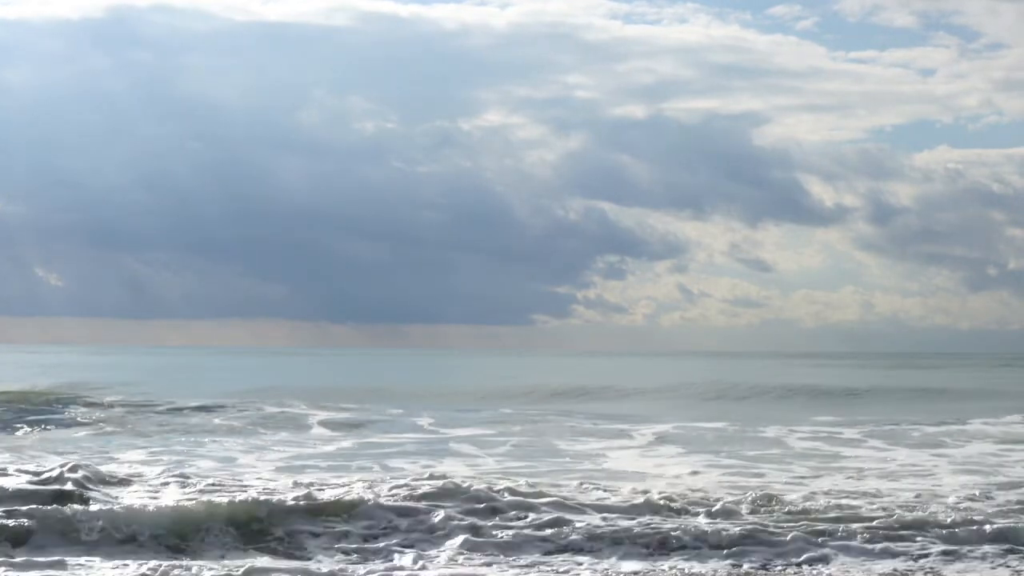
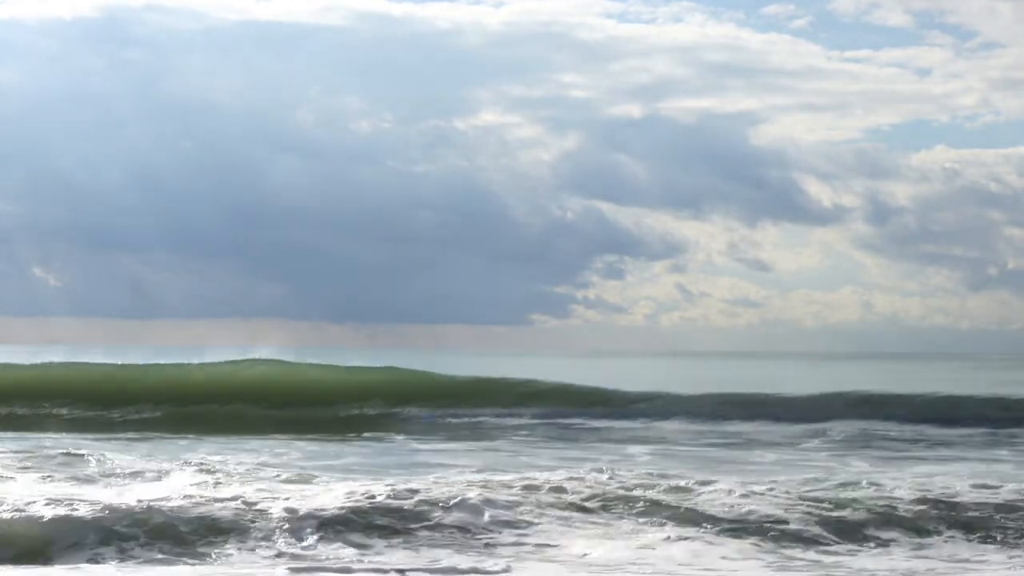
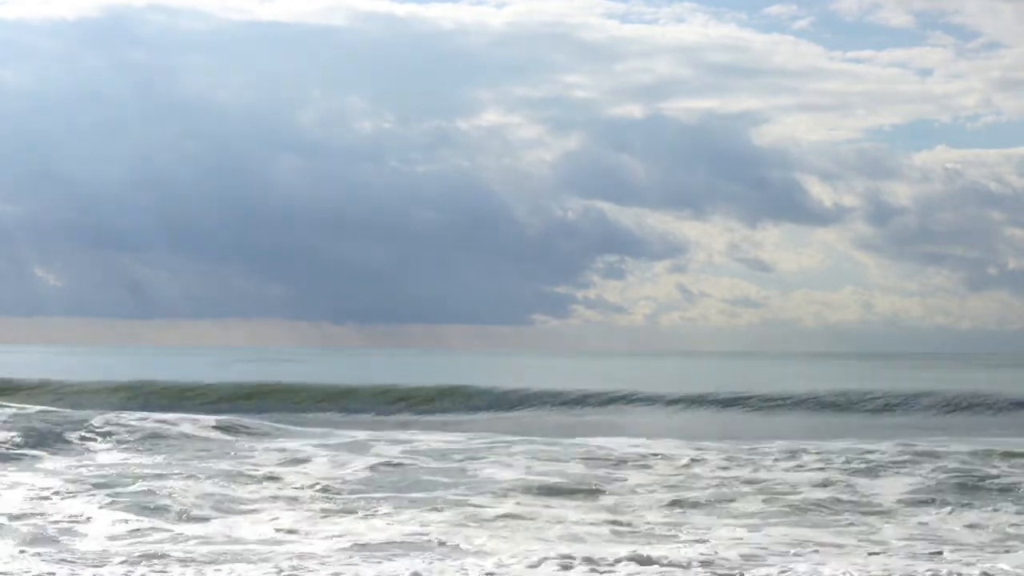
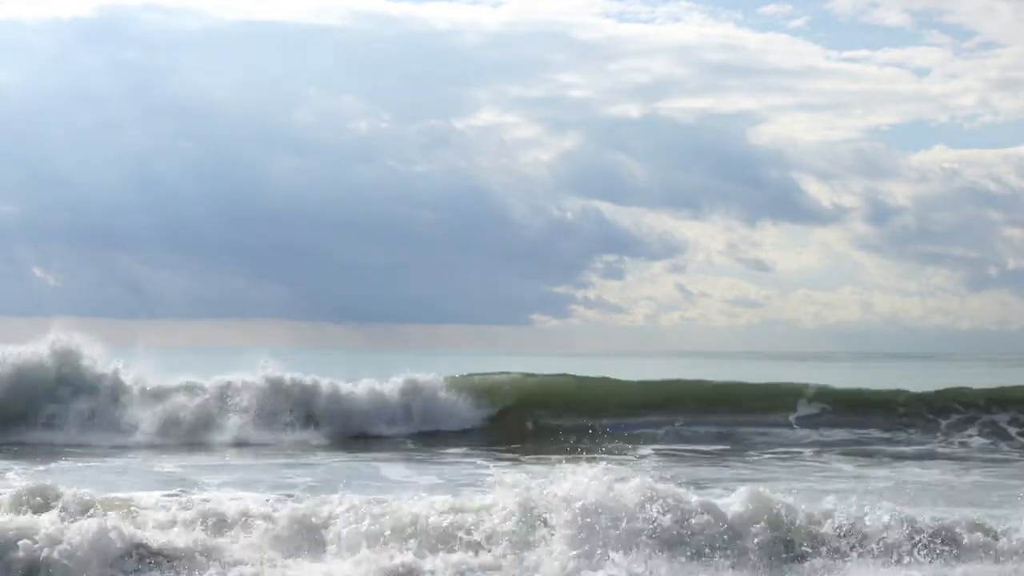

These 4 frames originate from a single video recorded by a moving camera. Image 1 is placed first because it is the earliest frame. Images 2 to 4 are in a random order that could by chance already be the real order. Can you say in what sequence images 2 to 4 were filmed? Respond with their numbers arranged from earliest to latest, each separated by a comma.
3, 2, 4
